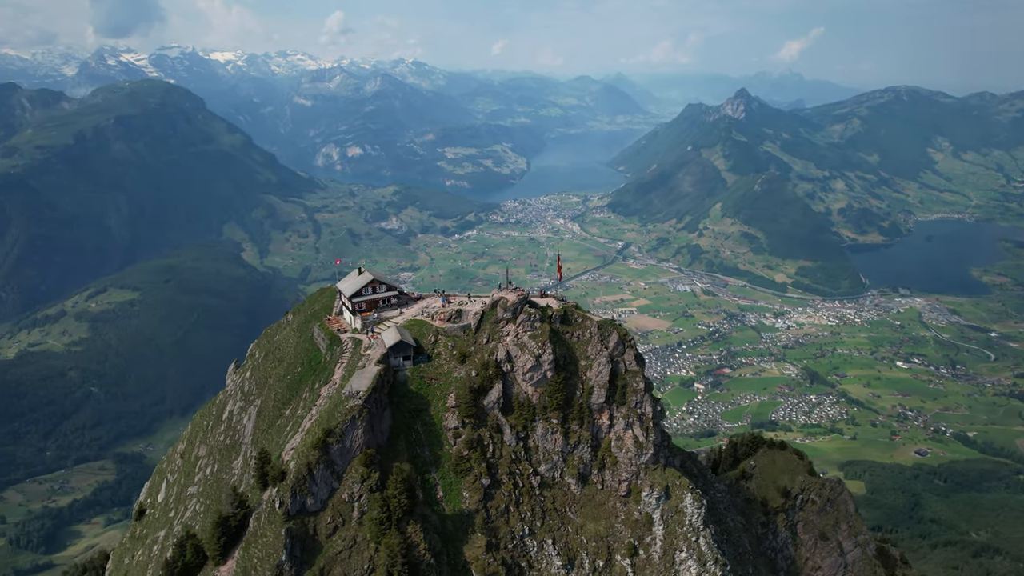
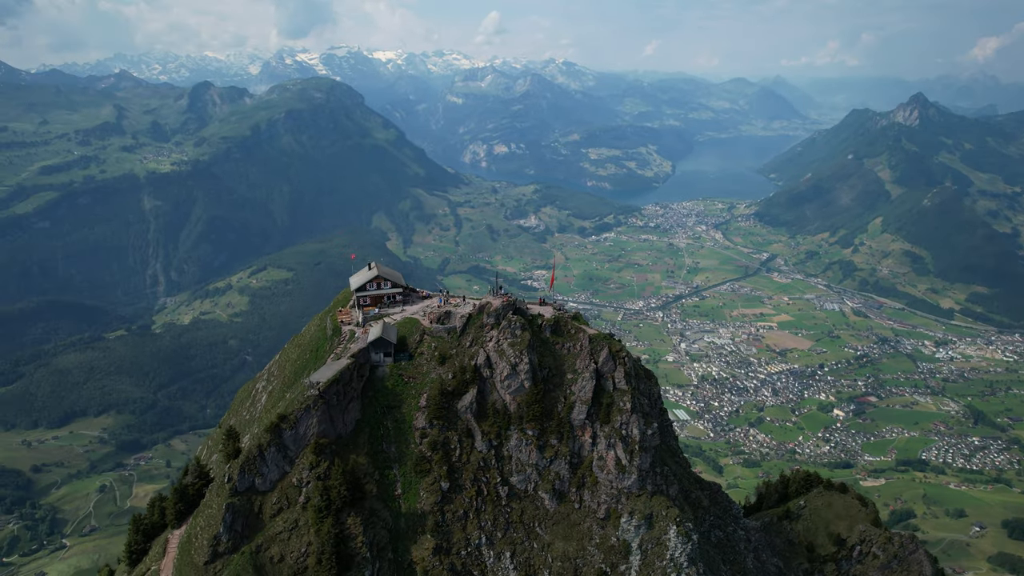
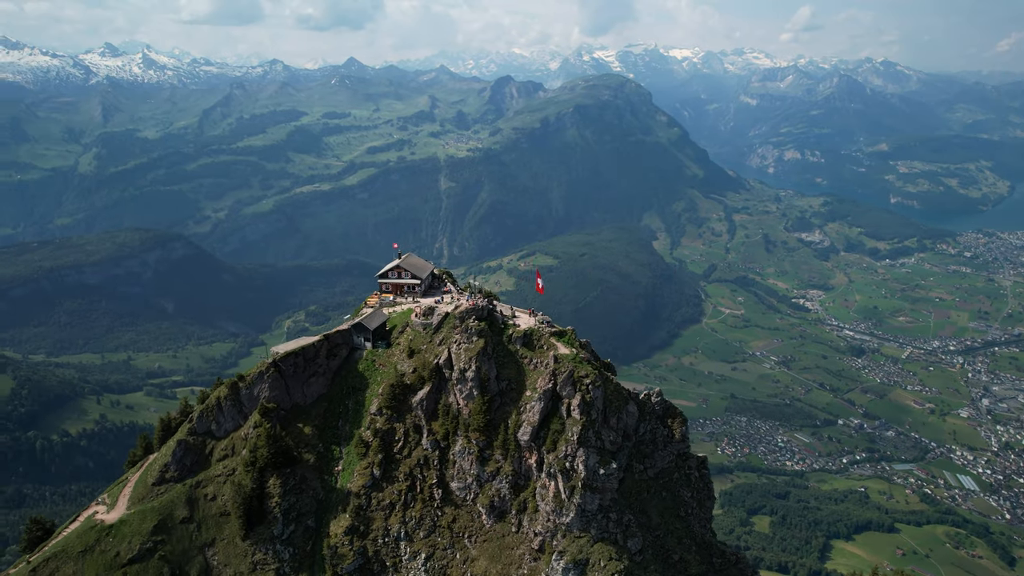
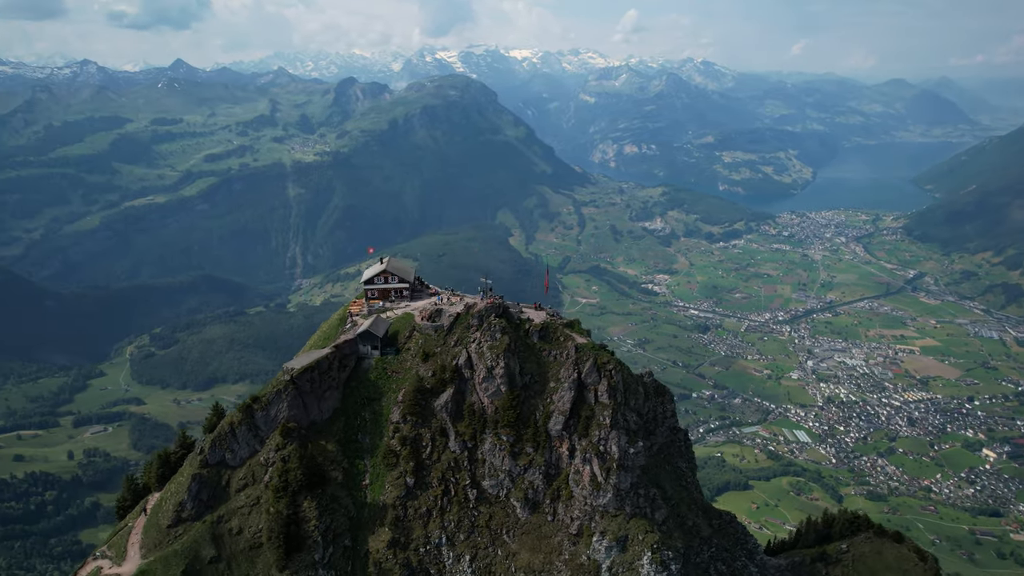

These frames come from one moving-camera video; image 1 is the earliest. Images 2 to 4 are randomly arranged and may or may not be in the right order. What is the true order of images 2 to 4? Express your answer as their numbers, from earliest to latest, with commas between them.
2, 4, 3
